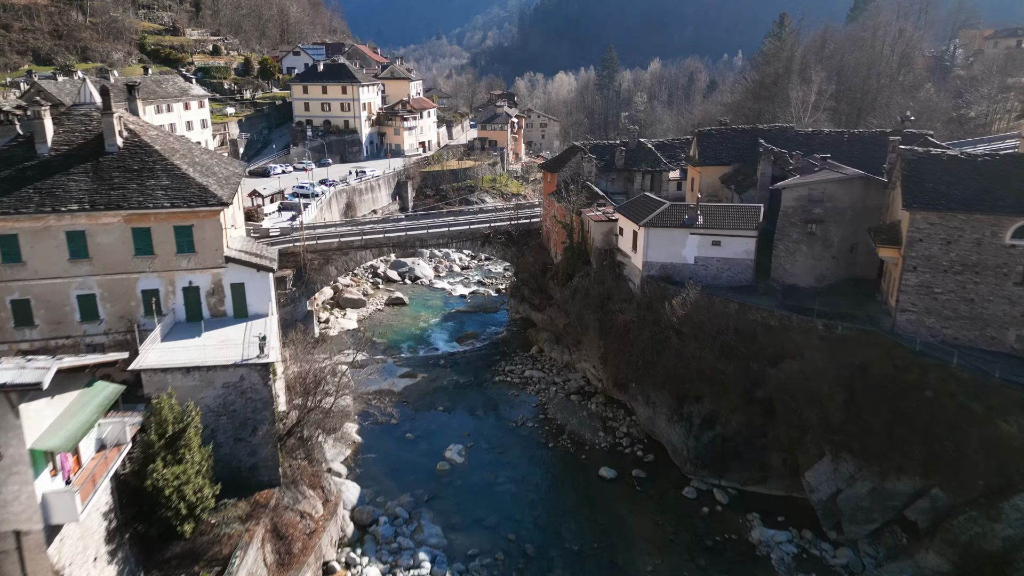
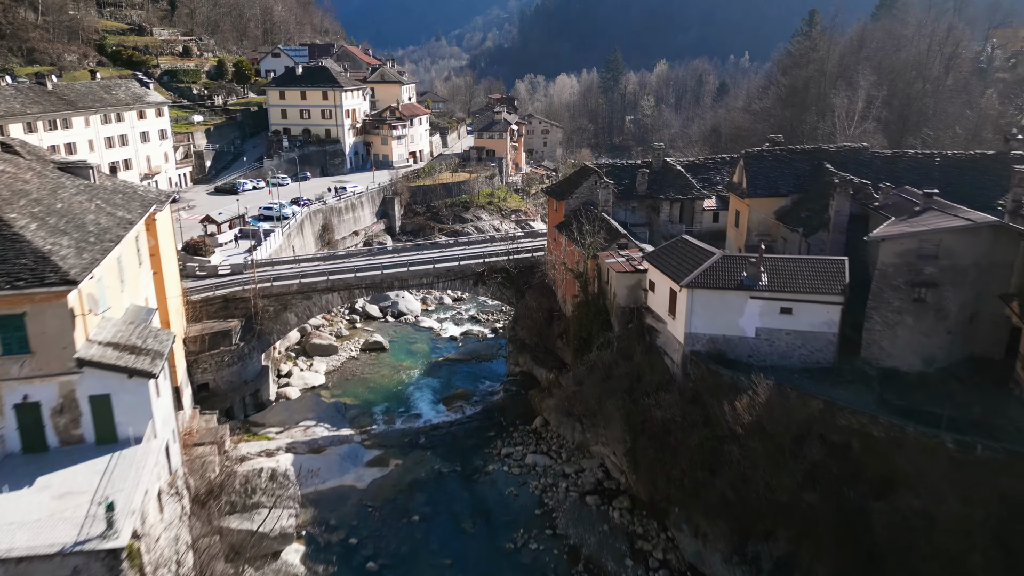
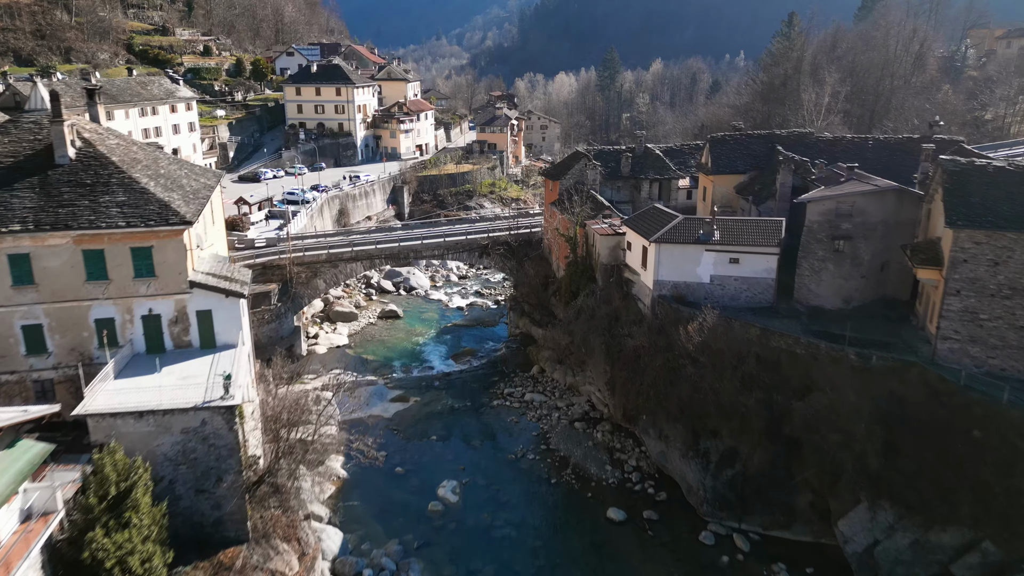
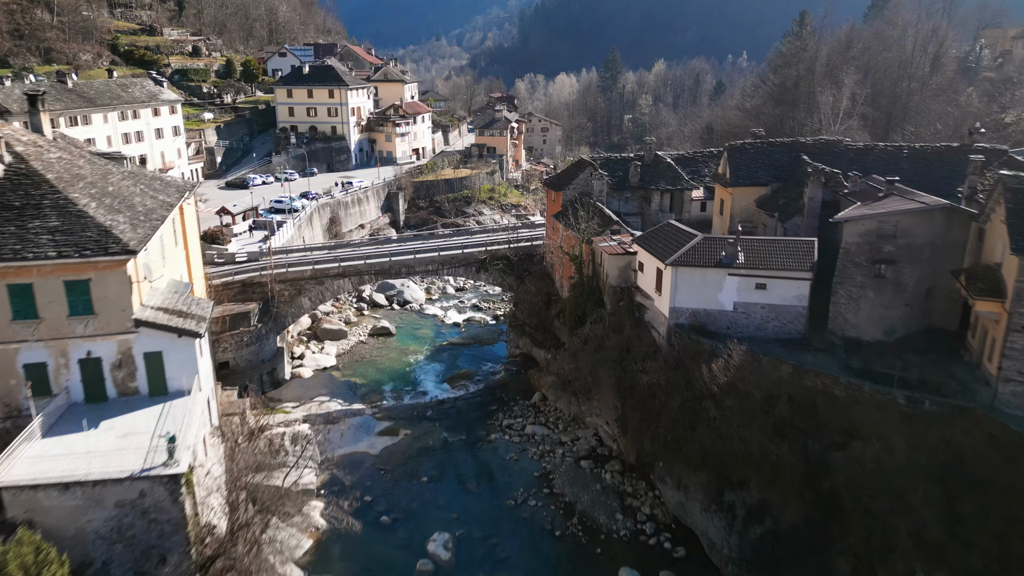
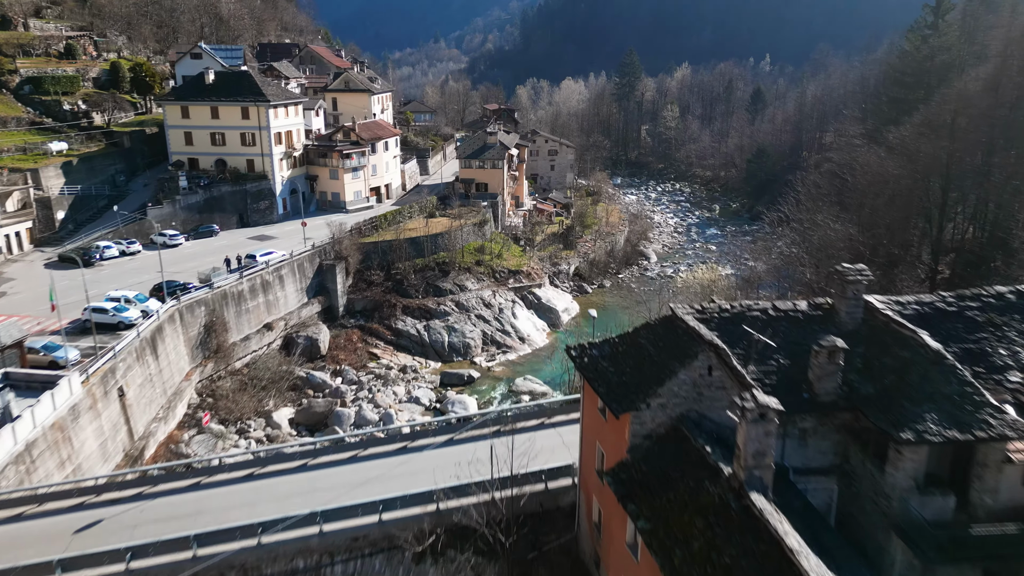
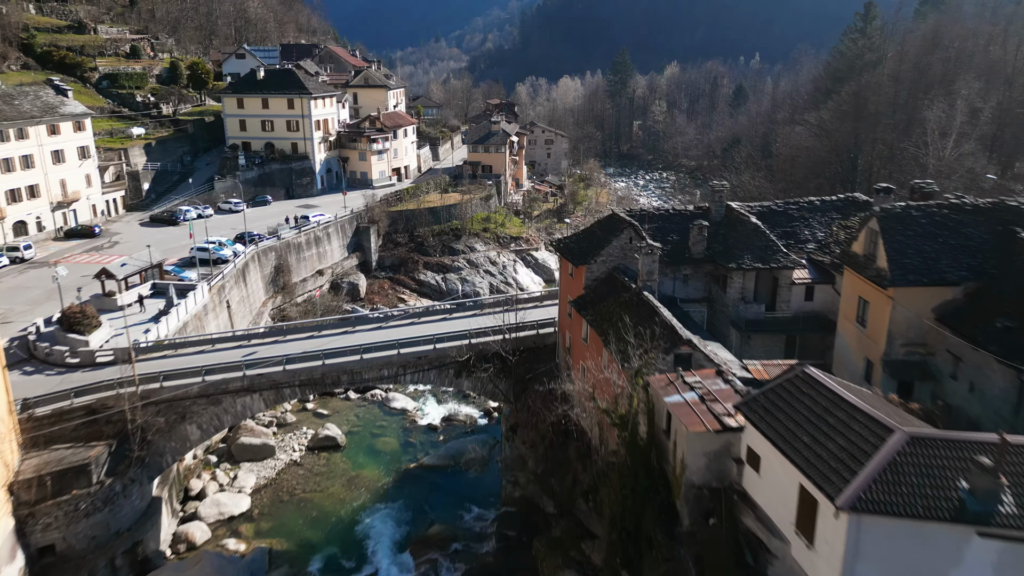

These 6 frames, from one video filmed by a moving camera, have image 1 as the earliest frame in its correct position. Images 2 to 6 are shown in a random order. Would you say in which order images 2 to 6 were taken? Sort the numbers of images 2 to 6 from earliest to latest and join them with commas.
3, 4, 2, 6, 5
